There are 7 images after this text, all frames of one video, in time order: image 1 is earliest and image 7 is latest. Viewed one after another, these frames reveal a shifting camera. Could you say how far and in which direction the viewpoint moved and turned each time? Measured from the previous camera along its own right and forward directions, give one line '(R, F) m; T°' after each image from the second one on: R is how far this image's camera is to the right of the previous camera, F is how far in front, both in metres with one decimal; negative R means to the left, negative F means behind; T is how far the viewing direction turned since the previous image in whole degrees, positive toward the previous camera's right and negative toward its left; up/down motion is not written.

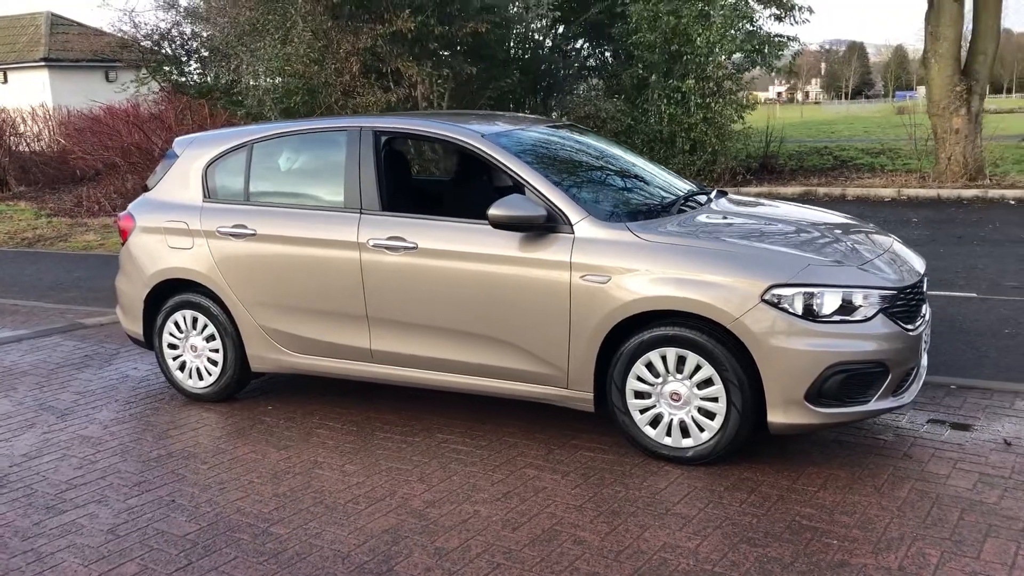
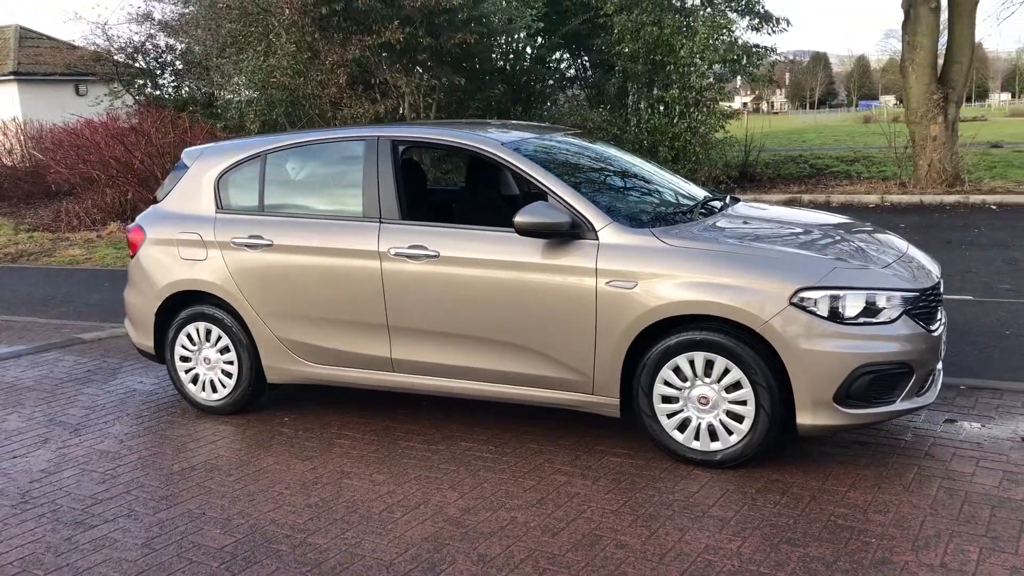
(-0.2, 0.0) m; +2°
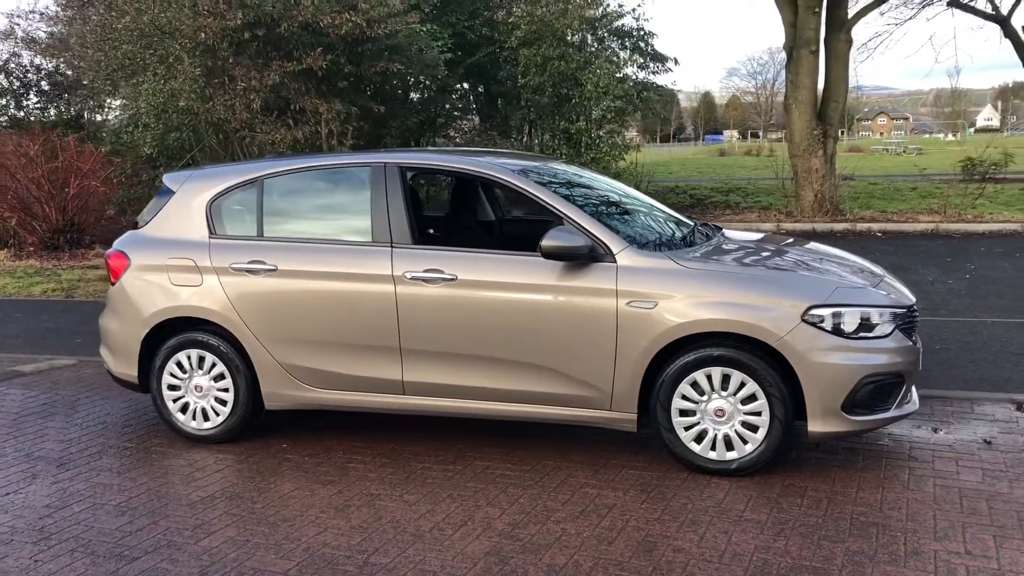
(-0.8, -0.1) m; +8°
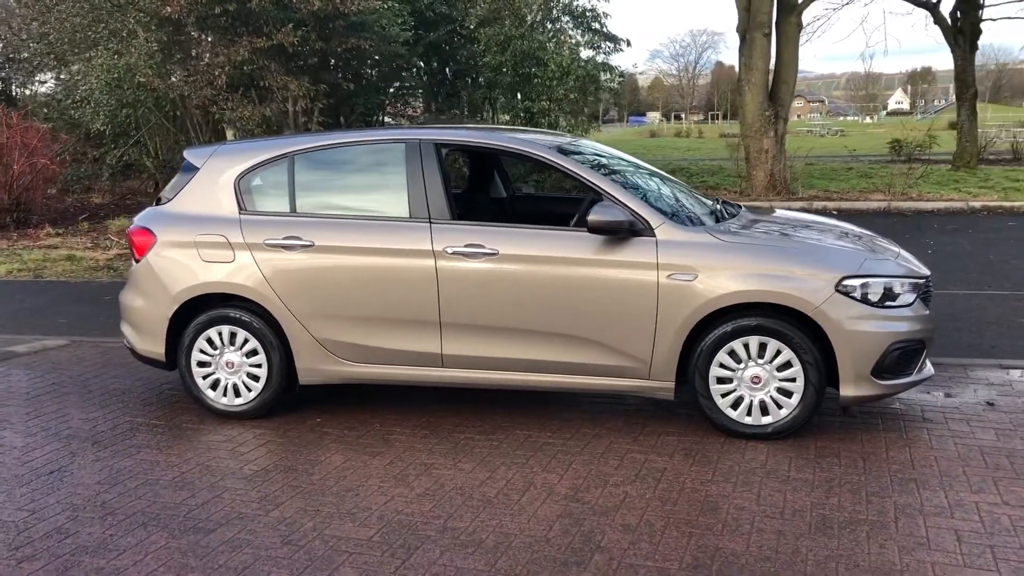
(-0.6, -0.1) m; +5°
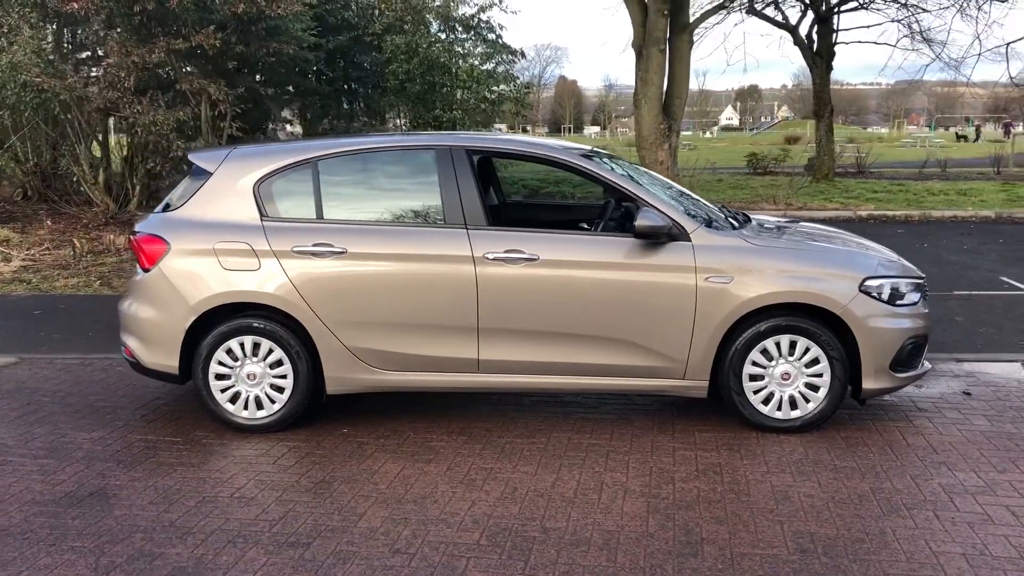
(-1.0, 0.0) m; +9°
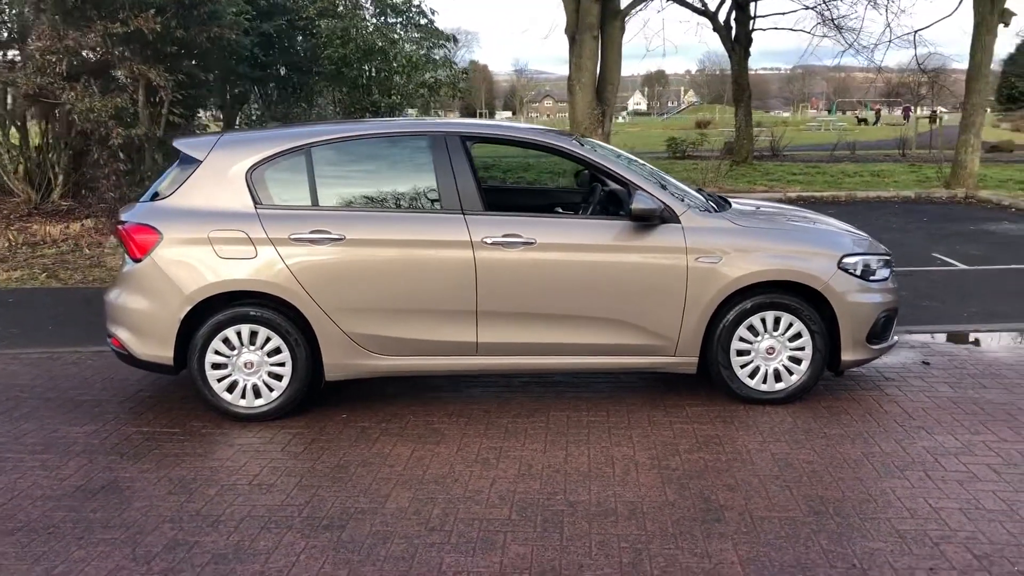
(-0.4, -0.1) m; +5°
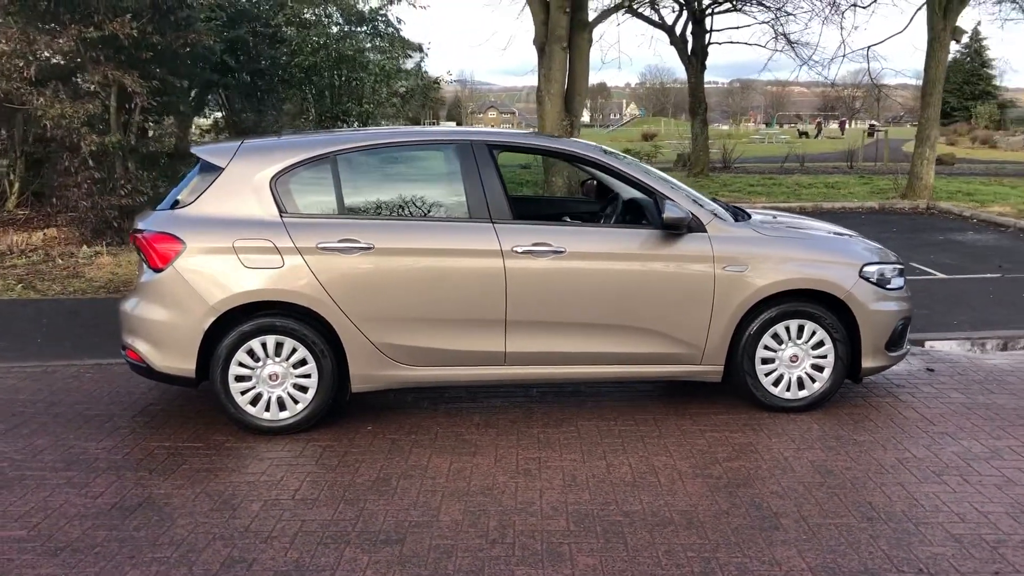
(-0.4, 0.0) m; +3°
